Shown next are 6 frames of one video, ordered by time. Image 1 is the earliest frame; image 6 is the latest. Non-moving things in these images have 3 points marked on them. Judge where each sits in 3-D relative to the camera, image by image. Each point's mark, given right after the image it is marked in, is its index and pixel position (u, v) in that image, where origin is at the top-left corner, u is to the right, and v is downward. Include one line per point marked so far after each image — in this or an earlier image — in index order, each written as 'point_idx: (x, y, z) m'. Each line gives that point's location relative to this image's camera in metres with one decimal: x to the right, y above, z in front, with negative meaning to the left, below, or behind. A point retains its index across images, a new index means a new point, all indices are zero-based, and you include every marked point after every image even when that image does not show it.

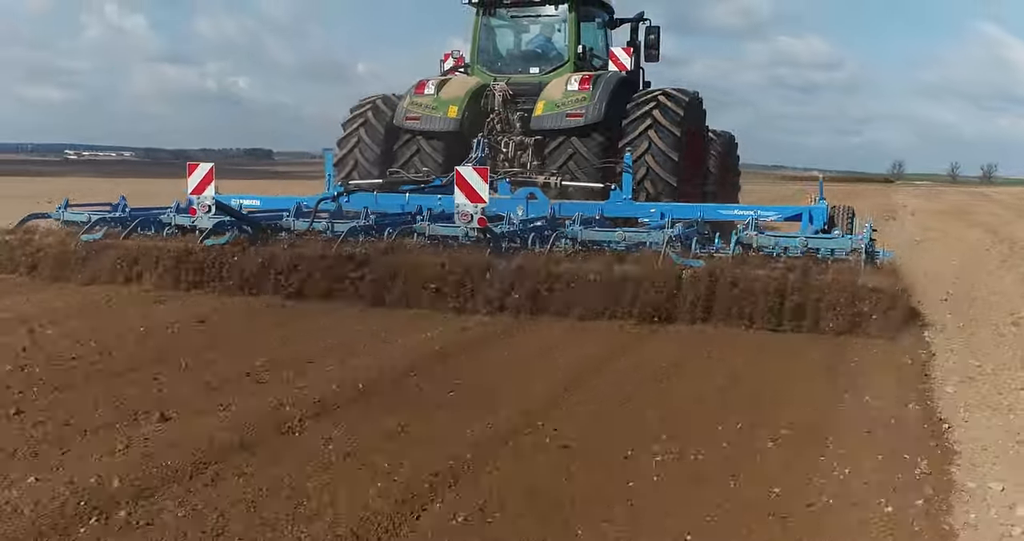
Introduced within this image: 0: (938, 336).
0: (+2.5, -0.3, +5.4) m
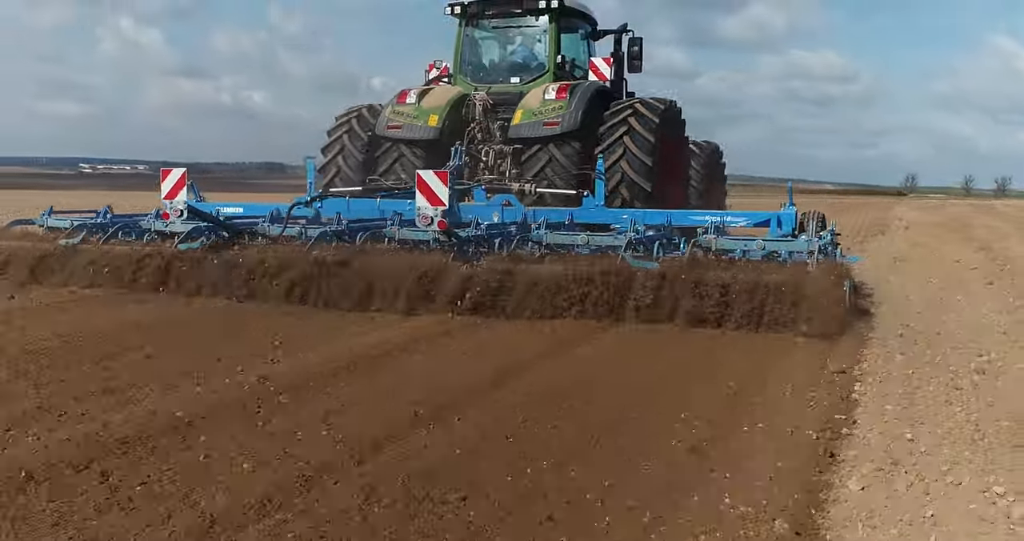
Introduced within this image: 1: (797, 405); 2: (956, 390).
0: (+2.3, -0.3, +5.5) m
1: (+1.2, -0.6, +4.0) m
2: (+2.0, -0.5, +4.3) m
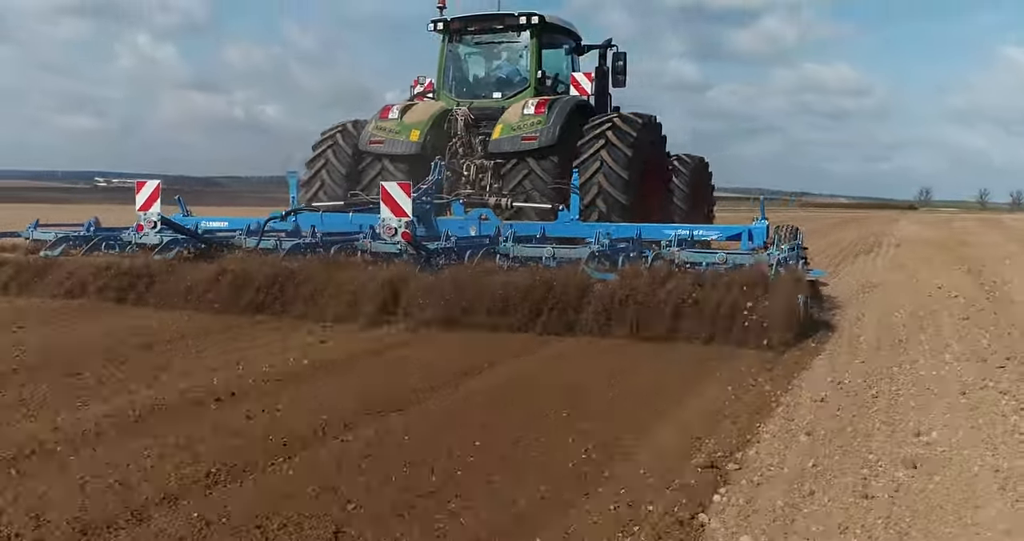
0: (+2.0, -0.4, +5.6) m
1: (+1.0, -0.6, +4.1) m
2: (+1.7, -0.6, +4.3) m
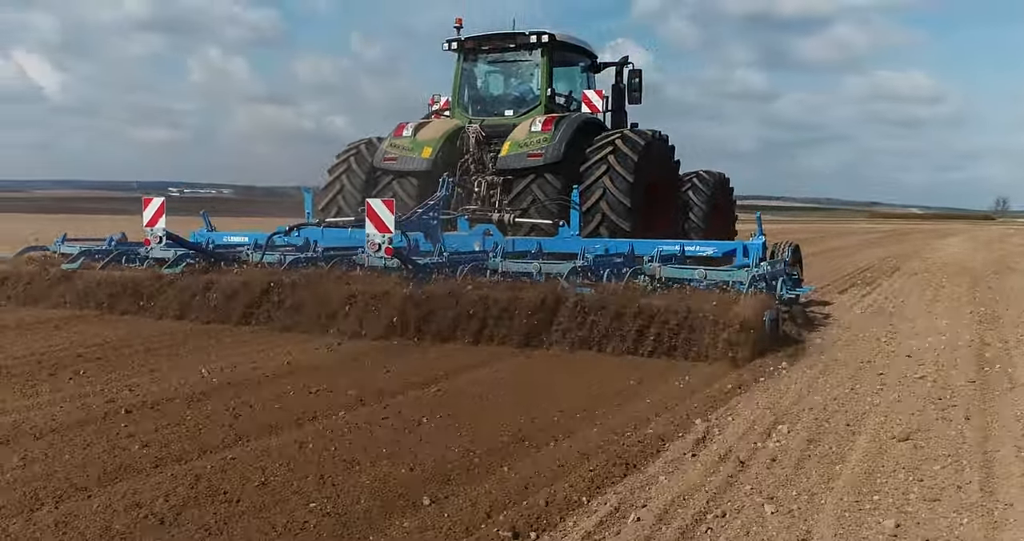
0: (+1.9, -0.5, +5.6) m
1: (+0.8, -0.7, +4.2) m
2: (+1.5, -0.7, +4.4) m
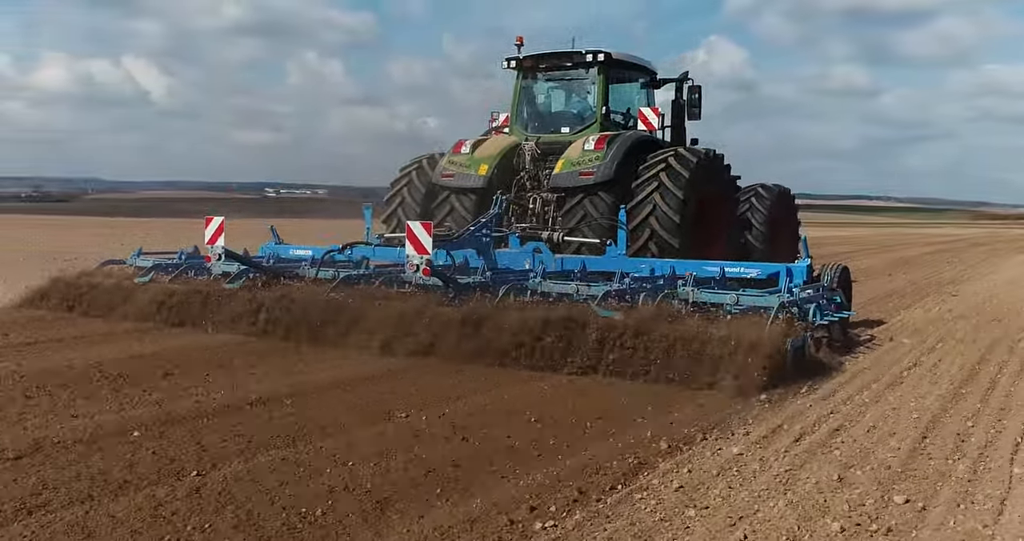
0: (+2.1, -0.7, +5.6) m
1: (+0.8, -0.8, +4.3) m
2: (+1.6, -0.8, +4.4) m
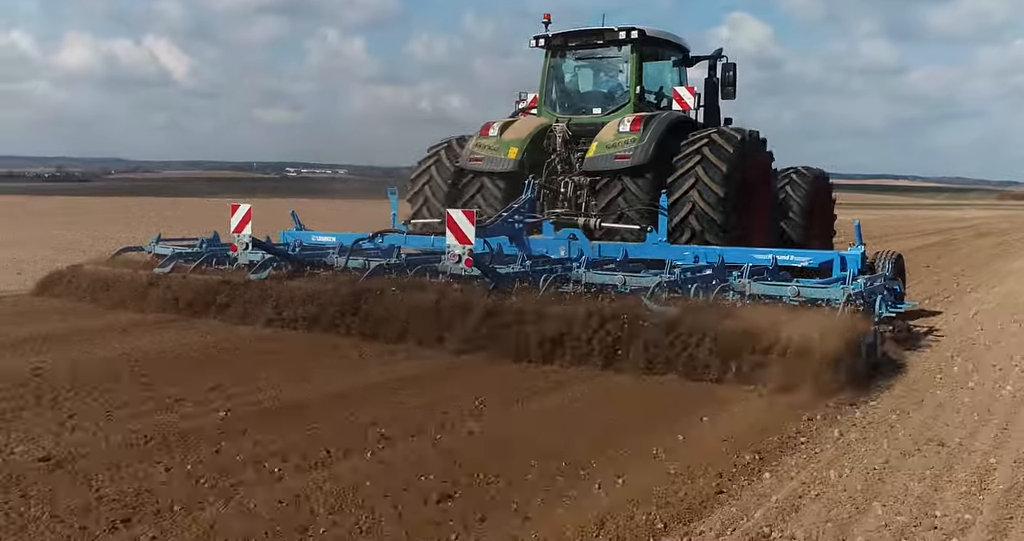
0: (+2.3, -0.6, +5.2) m
1: (+1.0, -0.8, +4.0) m
2: (+1.8, -0.8, +4.1) m
